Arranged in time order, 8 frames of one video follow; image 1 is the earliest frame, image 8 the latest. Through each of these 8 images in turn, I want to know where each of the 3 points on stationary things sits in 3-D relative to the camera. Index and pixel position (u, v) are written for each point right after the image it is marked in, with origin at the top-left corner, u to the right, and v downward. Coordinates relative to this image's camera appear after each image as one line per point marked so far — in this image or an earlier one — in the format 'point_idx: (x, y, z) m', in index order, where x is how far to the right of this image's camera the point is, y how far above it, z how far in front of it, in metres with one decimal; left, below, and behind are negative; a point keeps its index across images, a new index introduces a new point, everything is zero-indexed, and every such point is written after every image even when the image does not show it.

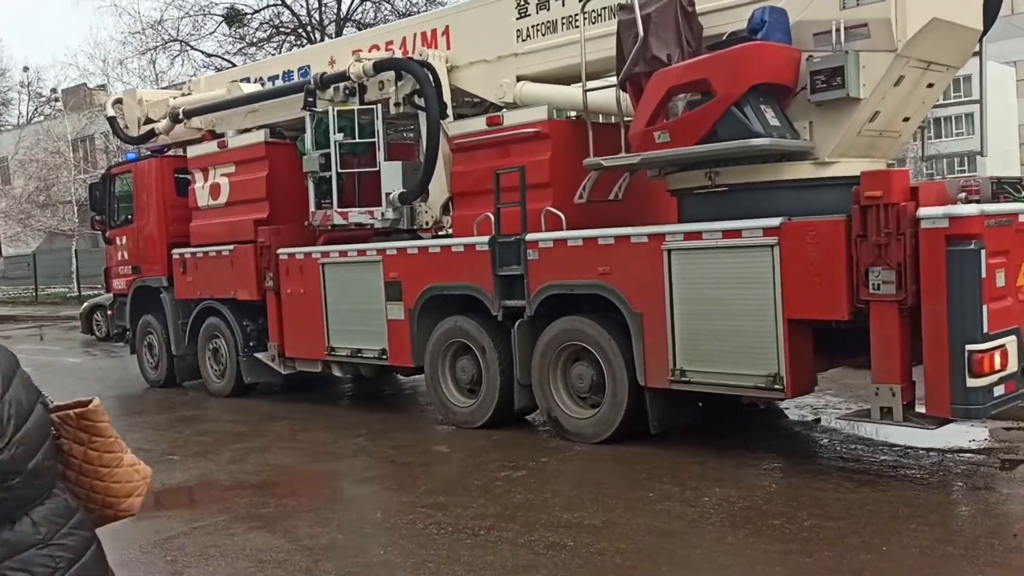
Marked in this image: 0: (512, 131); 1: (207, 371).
0: (0.0, +1.4, +8.3) m
1: (-4.1, -1.1, +12.2) m
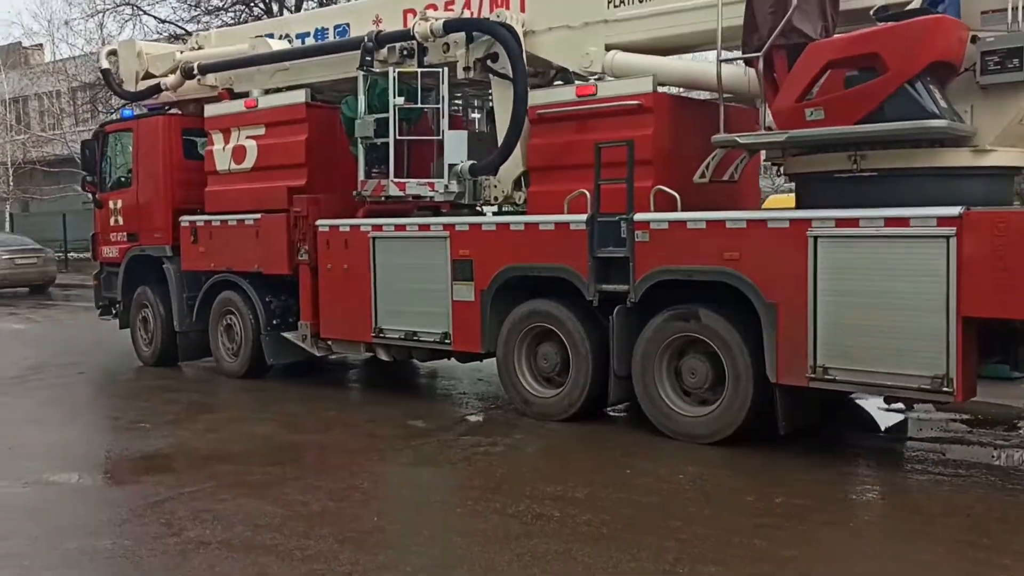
0: (+0.8, +1.6, +7.7) m
1: (-3.7, -0.8, +11.4) m
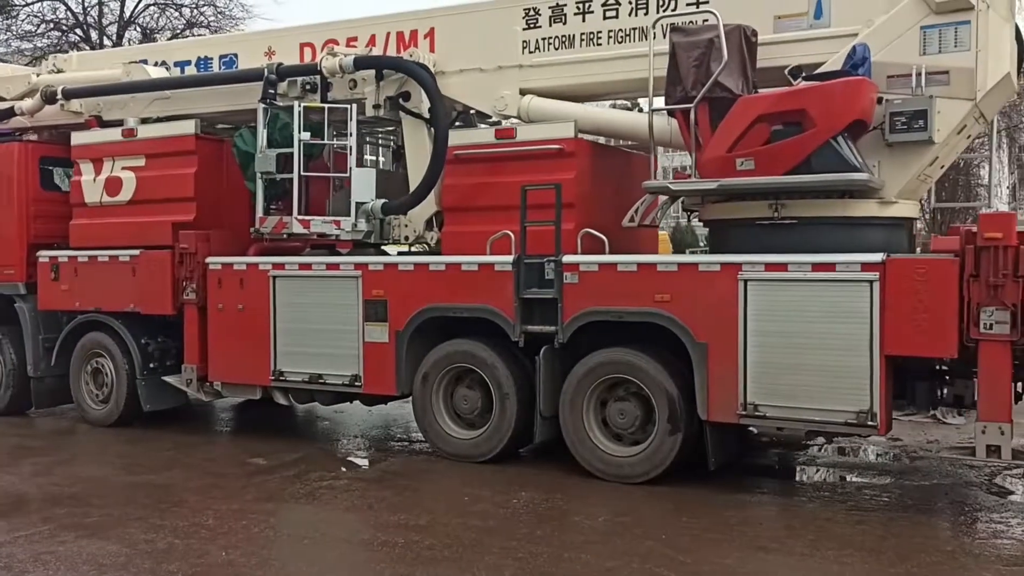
0: (+0.1, +1.2, +7.8) m
1: (-4.9, -1.3, +10.5) m
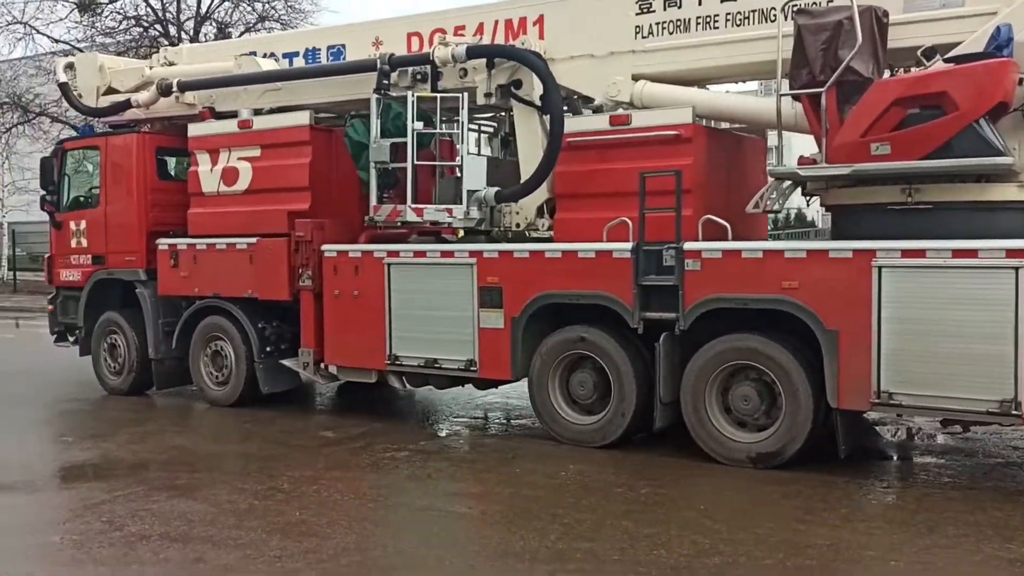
0: (+1.1, +1.3, +7.8) m
1: (-3.7, -1.1, +10.9) m
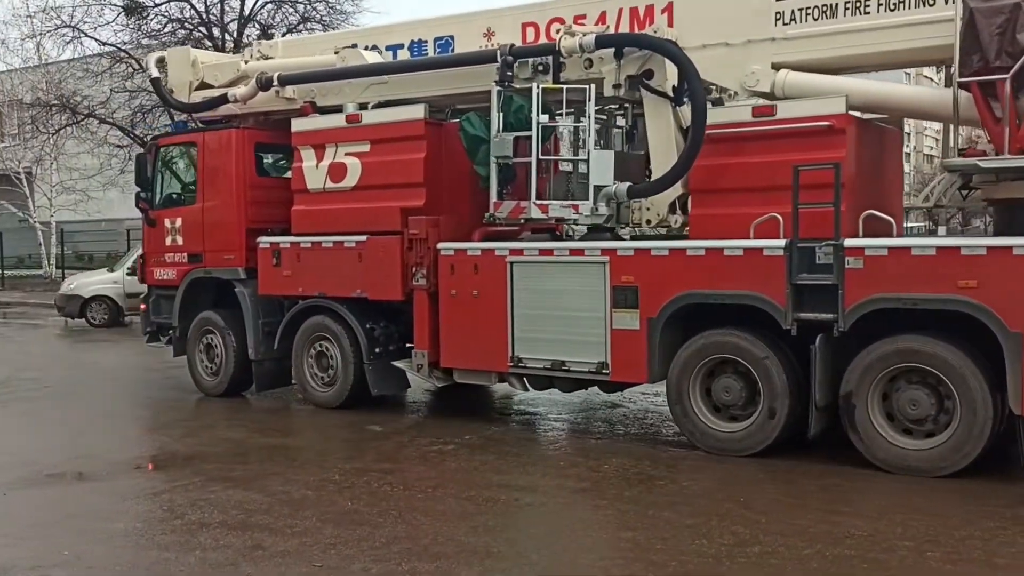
0: (+2.3, +1.3, +7.4) m
1: (-2.4, -1.1, +10.7) m
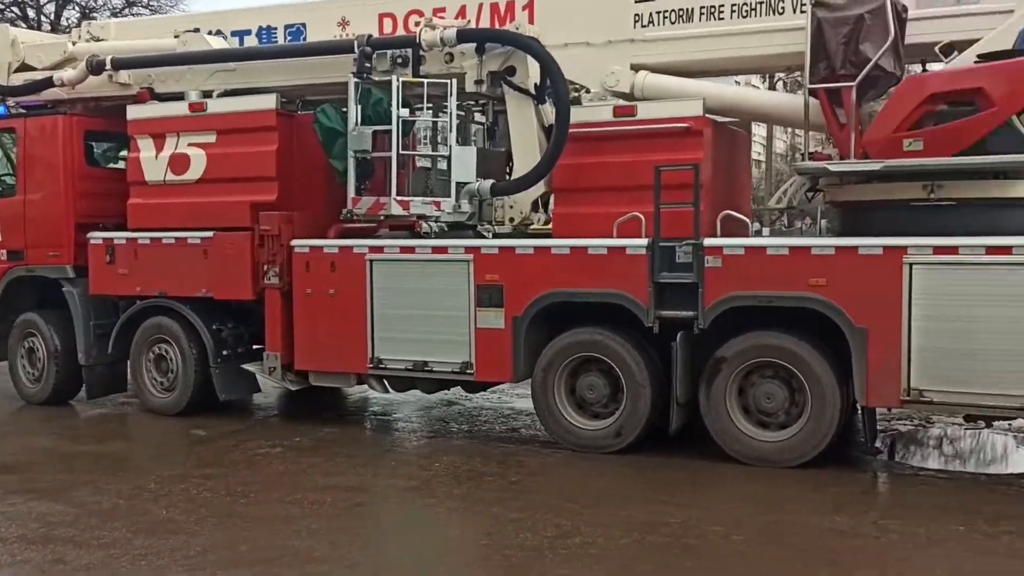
0: (+1.2, +1.3, +7.5) m
1: (-4.0, -1.1, +10.0) m
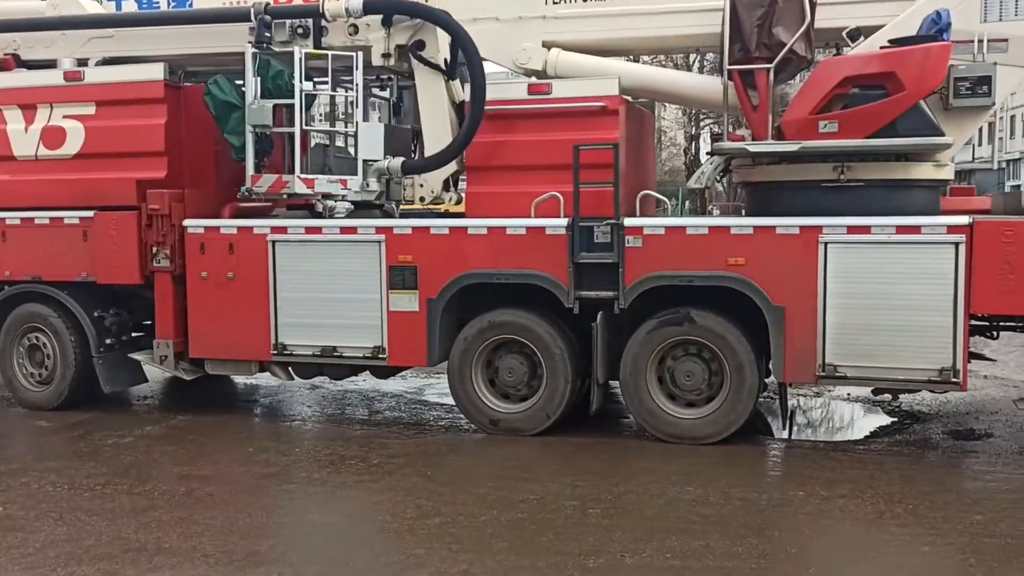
0: (+0.5, +1.5, +7.4) m
1: (-5.0, -0.9, +9.2) m
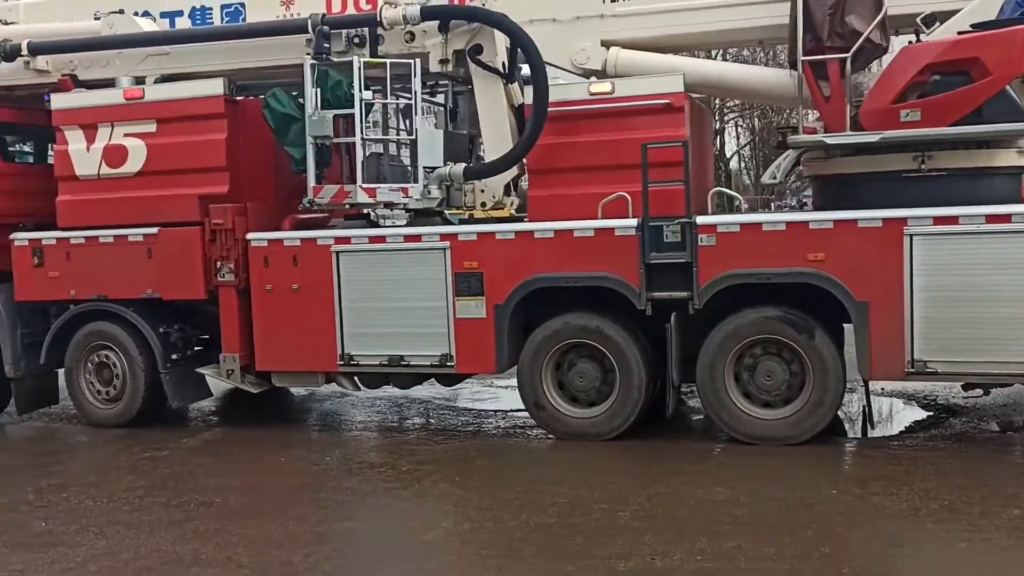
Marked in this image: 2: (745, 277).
0: (+1.0, +1.5, +7.3) m
1: (-4.3, -1.1, +9.3) m
2: (+1.7, +0.1, +6.8) m
